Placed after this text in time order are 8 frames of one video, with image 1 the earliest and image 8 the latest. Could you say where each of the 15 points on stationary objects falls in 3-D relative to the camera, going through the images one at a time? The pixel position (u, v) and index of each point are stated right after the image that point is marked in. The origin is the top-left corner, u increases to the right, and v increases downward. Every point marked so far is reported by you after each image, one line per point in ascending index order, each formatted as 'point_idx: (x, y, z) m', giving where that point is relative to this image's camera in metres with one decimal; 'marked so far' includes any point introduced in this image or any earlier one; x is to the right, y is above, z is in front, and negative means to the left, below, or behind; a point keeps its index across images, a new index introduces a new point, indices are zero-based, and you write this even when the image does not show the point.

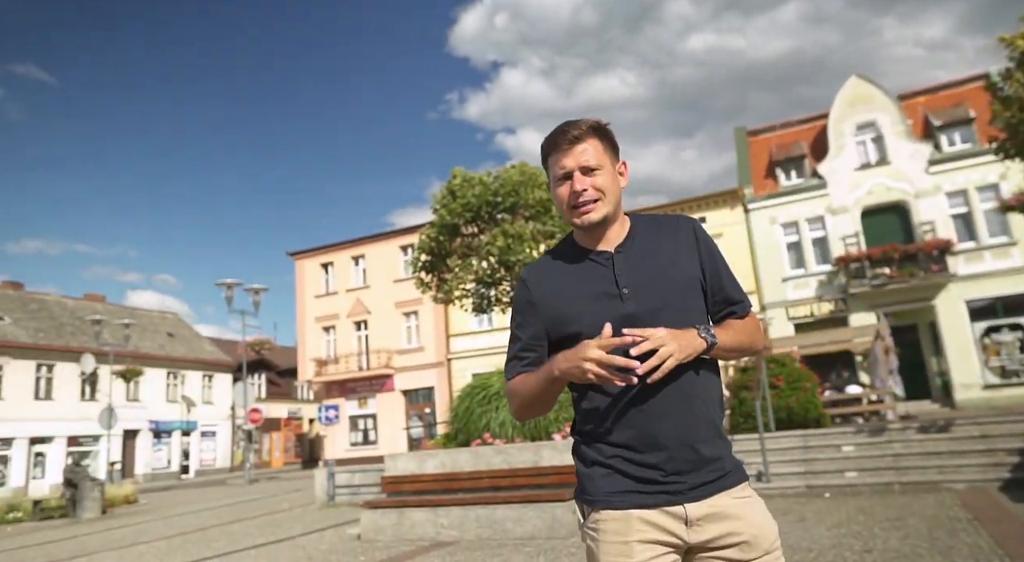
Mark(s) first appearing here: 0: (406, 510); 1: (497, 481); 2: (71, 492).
0: (-1.5, -3.2, +8.8) m
1: (-0.3, -2.8, +8.7) m
2: (-10.8, -5.1, +15.3) m
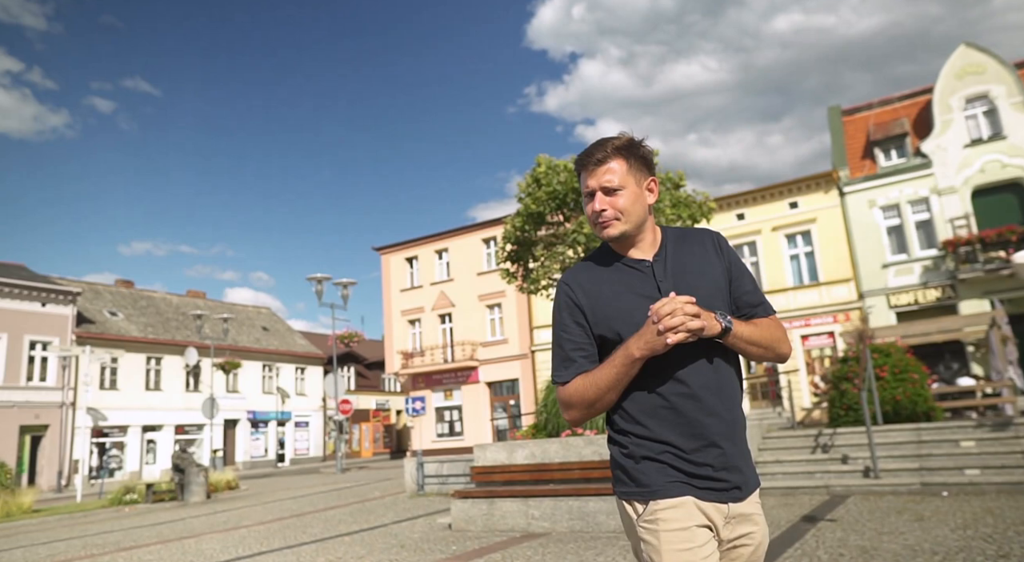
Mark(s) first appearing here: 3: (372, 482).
0: (-0.2, -3.0, +8.6) m
1: (+1.0, -2.5, +8.3) m
2: (-8.6, -5.0, +16.1) m
3: (-3.9, -5.6, +17.5) m
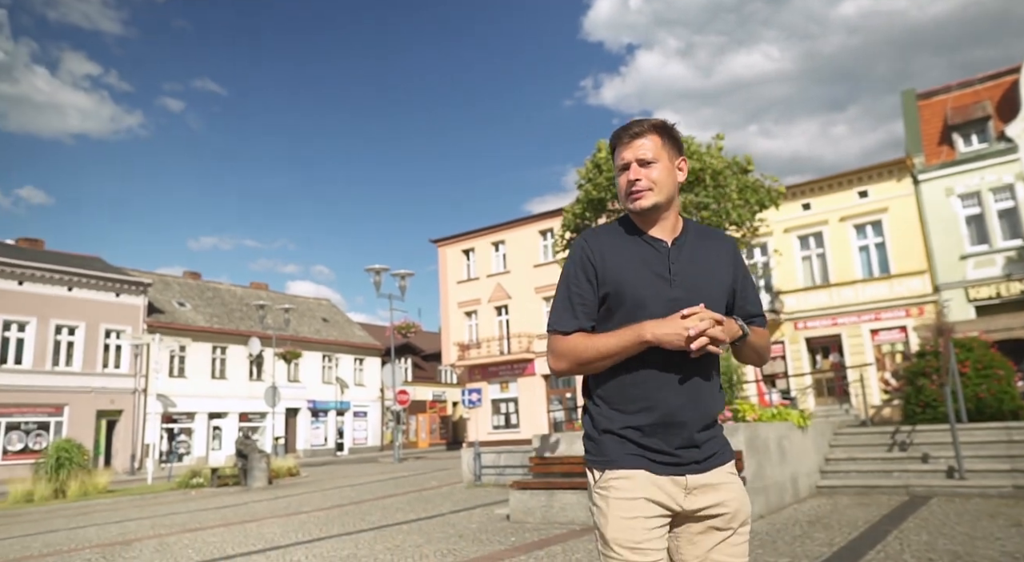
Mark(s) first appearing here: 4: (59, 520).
0: (+0.6, -2.8, +8.4) m
1: (+1.7, -2.3, +7.9) m
2: (-7.1, -4.8, +16.6) m
3: (-2.3, -5.3, +17.6) m
4: (-8.8, -4.6, +12.0) m
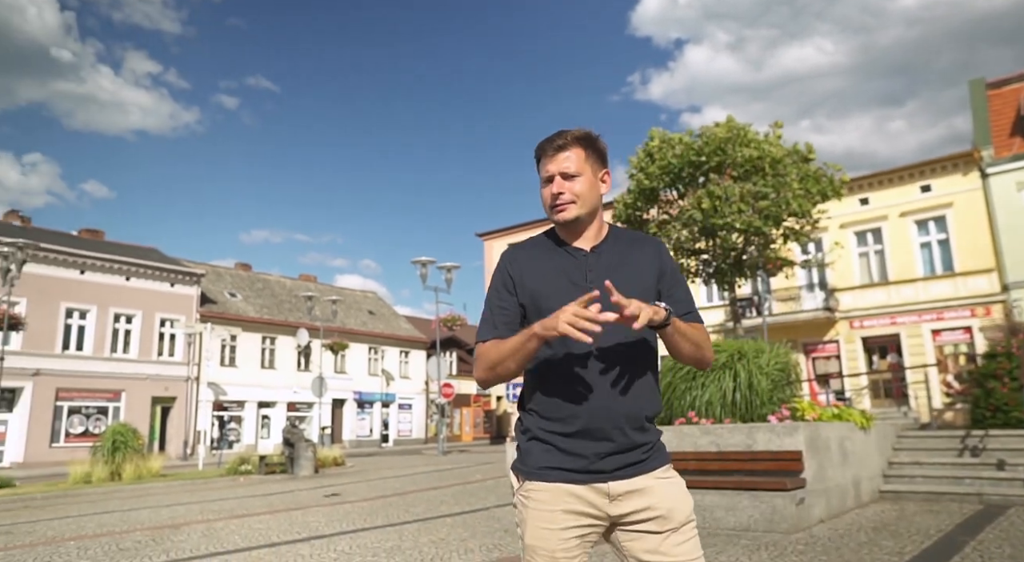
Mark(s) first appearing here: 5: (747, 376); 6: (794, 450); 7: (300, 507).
0: (+1.2, -2.7, +8.1) m
1: (+2.3, -2.2, +7.6) m
2: (-6.0, -4.5, +16.8) m
3: (-1.1, -5.1, +17.5) m
4: (-7.9, -4.3, +12.4) m
5: (+3.1, -1.3, +8.3) m
6: (+3.2, -1.9, +7.1) m
7: (-3.4, -3.7, +10.3) m
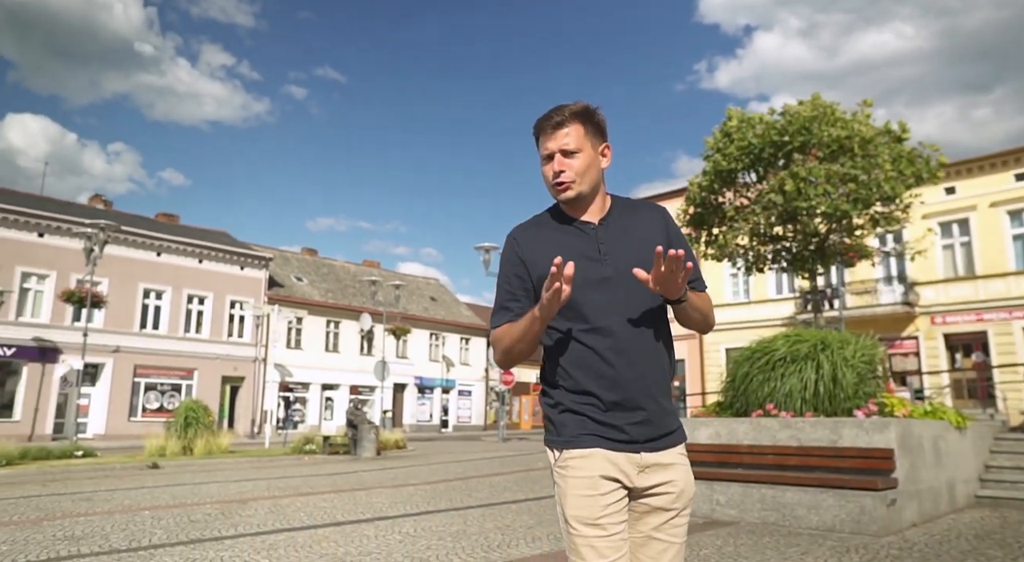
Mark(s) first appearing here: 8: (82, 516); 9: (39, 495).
0: (+2.0, -2.4, +7.7) m
1: (+3.1, -2.0, +7.1) m
2: (-4.3, -4.1, +17.1) m
3: (+0.5, -4.8, +17.3) m
4: (-6.7, -4.0, +12.8) m
5: (+3.9, -1.1, +7.7) m
6: (+3.9, -1.7, +6.5) m
7: (-2.4, -3.4, +10.3) m
8: (-5.1, -2.8, +7.5) m
9: (-7.3, -3.3, +9.6) m
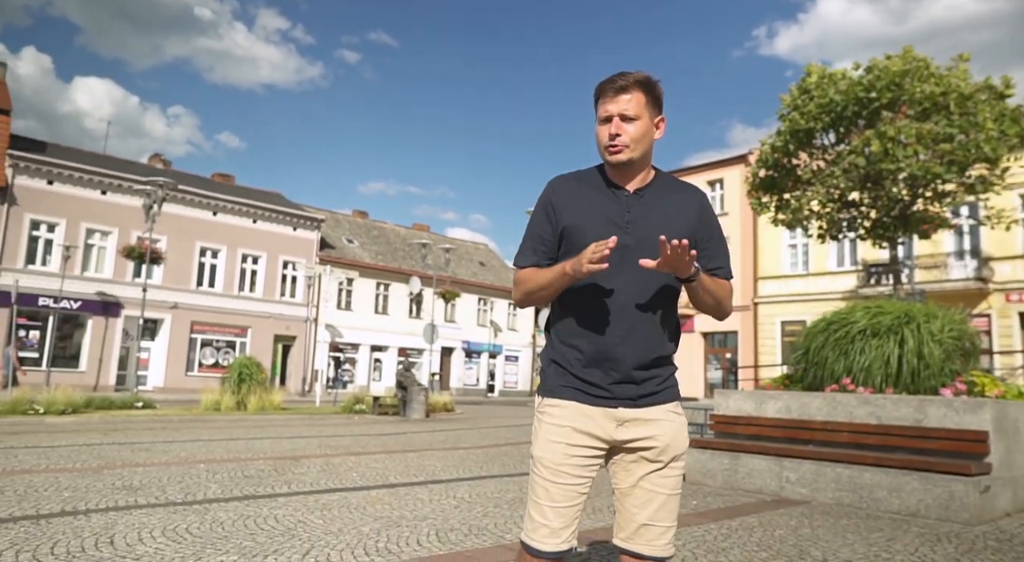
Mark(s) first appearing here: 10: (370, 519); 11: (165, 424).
0: (+2.7, -2.0, +7.3) m
1: (+3.7, -1.6, +6.6) m
2: (-3.0, -3.1, +17.2) m
3: (+1.8, -3.8, +17.0) m
4: (-5.7, -3.1, +13.1) m
5: (+4.6, -0.7, +7.1) m
6: (+4.4, -1.4, +5.9) m
7: (-1.6, -2.7, +10.2) m
8: (-4.5, -2.2, +7.6) m
9: (-6.5, -2.6, +9.9) m
10: (-1.2, -1.9, +5.1) m
11: (-7.5, -3.1, +13.6) m
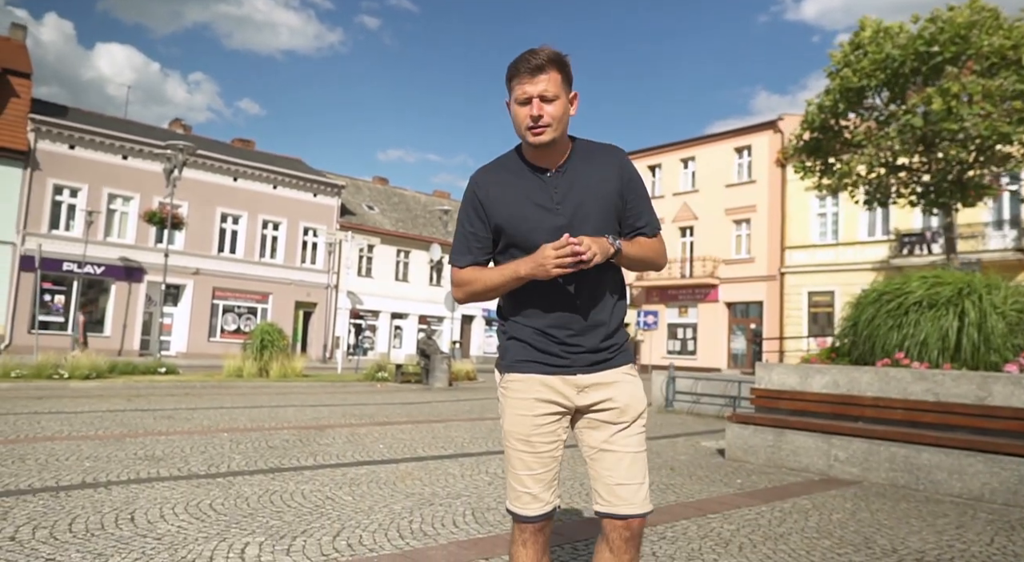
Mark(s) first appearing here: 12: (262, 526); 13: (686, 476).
0: (+3.0, -1.7, +6.9) m
1: (+4.0, -1.3, +6.2) m
2: (-2.4, -2.2, +17.0) m
3: (+2.4, -3.0, +16.8) m
4: (-5.2, -2.4, +13.0) m
5: (+4.9, -0.3, +6.6) m
6: (+4.8, -1.1, +5.5) m
7: (-1.2, -2.2, +10.0) m
8: (-4.1, -1.8, +7.4) m
9: (-6.1, -2.0, +9.8) m
10: (-0.9, -1.7, +4.9) m
11: (-7.0, -2.4, +13.6) m
12: (-1.6, -1.5, +3.9) m
13: (+1.7, -1.9, +6.3) m
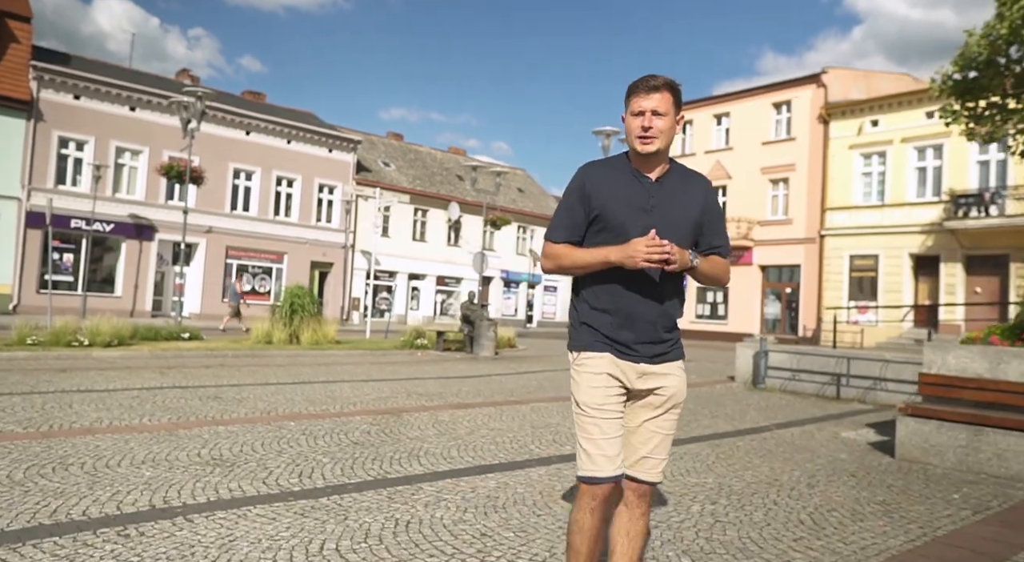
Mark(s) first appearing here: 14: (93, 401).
0: (+4.2, -1.3, +5.7) m
1: (+5.2, -1.1, +4.9) m
2: (-1.1, -1.2, +15.8) m
3: (+3.7, -2.0, +15.6) m
4: (-3.9, -1.6, +11.8) m
5: (+6.2, -0.1, +5.3) m
6: (+6.0, -0.9, +4.3) m
7: (+0.1, -1.7, +8.9) m
8: (-2.9, -1.4, +6.2) m
9: (-4.8, -1.5, +8.7) m
10: (+0.4, -1.4, +3.7) m
11: (-5.7, -1.6, +12.4) m
12: (-0.3, -1.4, +2.7) m
13: (+2.9, -1.6, +5.1) m
14: (-4.8, -1.4, +7.3) m
